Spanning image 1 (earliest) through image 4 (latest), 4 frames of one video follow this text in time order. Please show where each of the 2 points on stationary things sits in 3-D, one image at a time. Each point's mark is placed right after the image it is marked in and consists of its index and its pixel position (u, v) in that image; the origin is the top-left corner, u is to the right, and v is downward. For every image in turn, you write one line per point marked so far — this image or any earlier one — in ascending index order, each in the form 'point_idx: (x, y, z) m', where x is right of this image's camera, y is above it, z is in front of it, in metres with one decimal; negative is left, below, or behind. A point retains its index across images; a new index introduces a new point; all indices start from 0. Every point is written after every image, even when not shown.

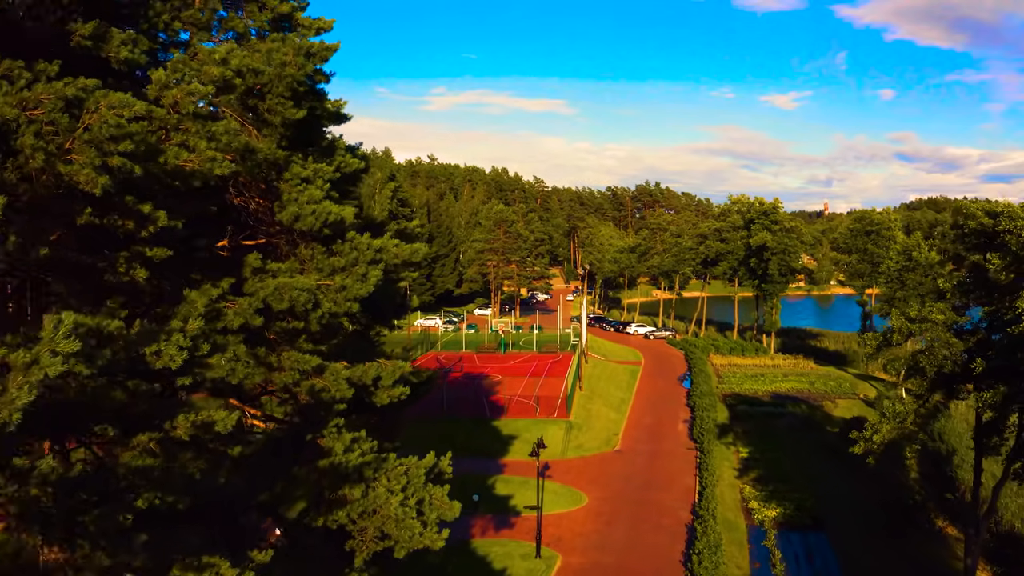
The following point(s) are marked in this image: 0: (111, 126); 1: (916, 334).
0: (-4.4, +1.8, +6.5) m
1: (+11.1, -1.3, +16.2) m
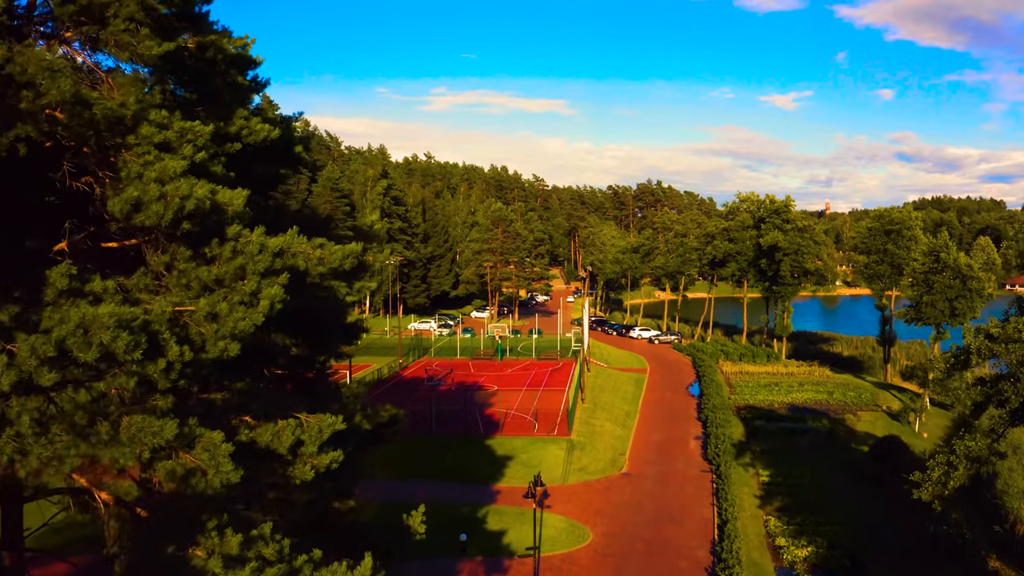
0: (-4.6, +1.6, +3.6) m
1: (+10.9, -1.5, +13.3) m
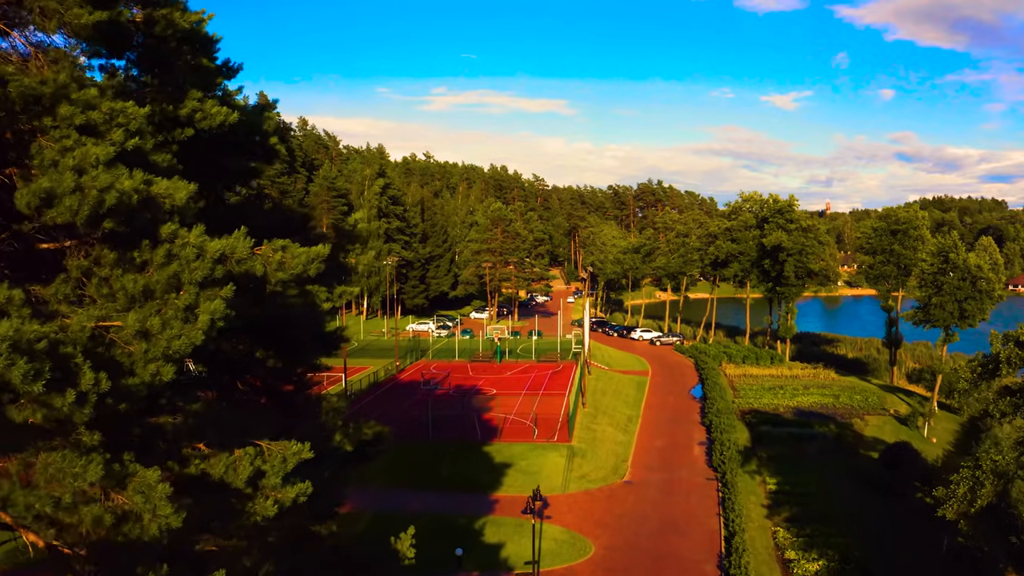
0: (-4.7, +1.5, +2.7) m
1: (+10.9, -1.6, +12.4) m
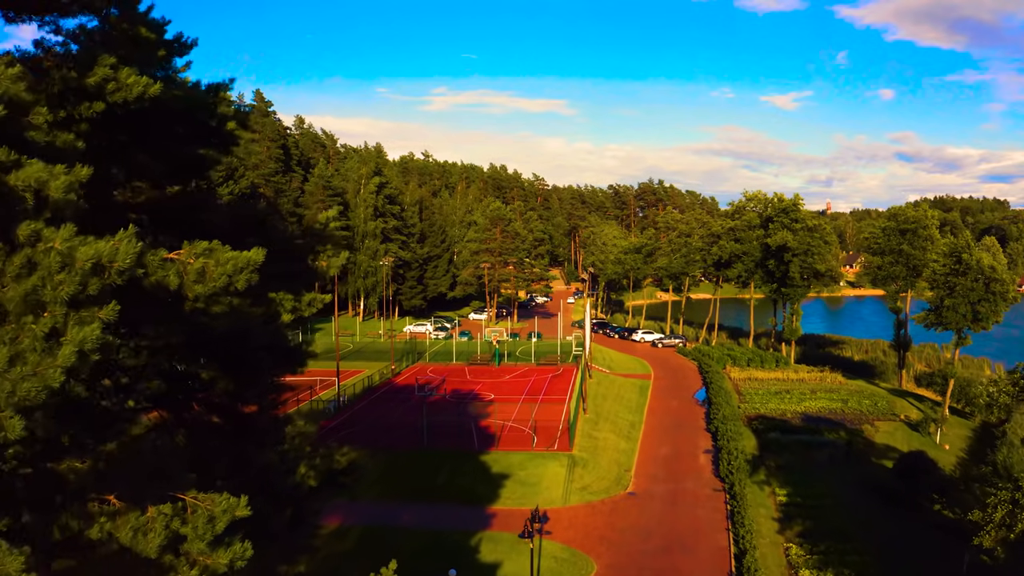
0: (-4.8, +1.4, +1.5) m
1: (+10.8, -1.7, +11.3) m
